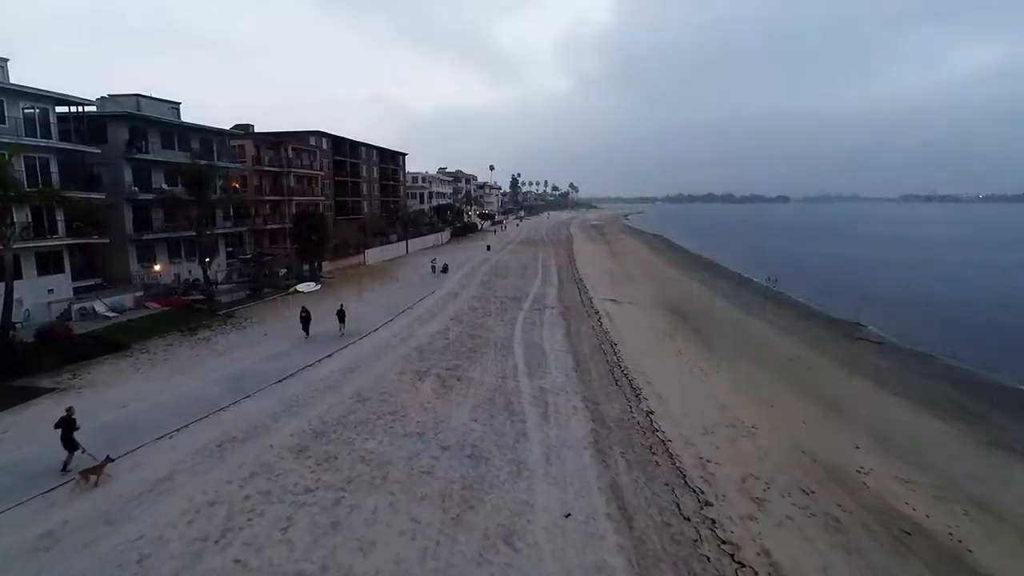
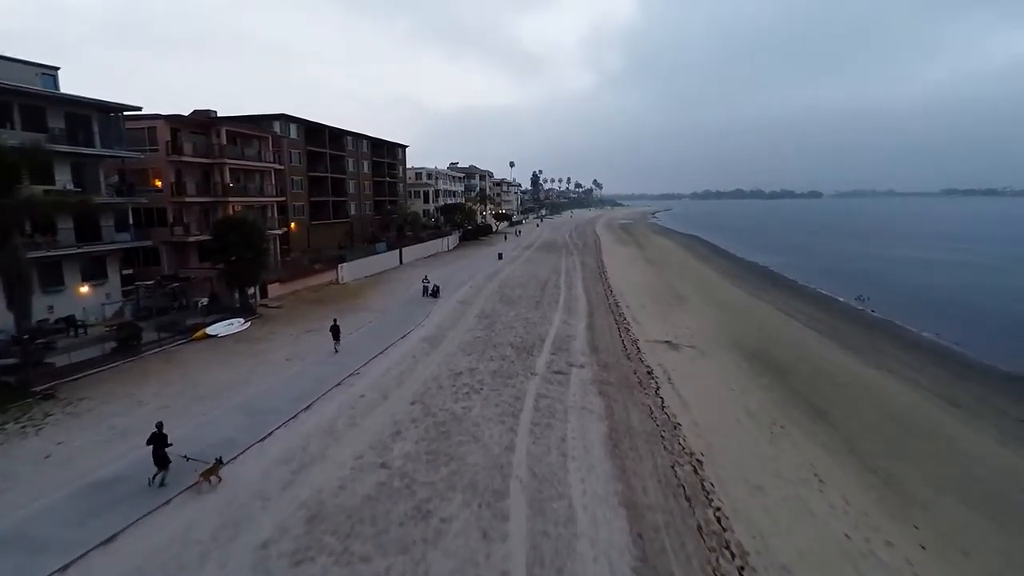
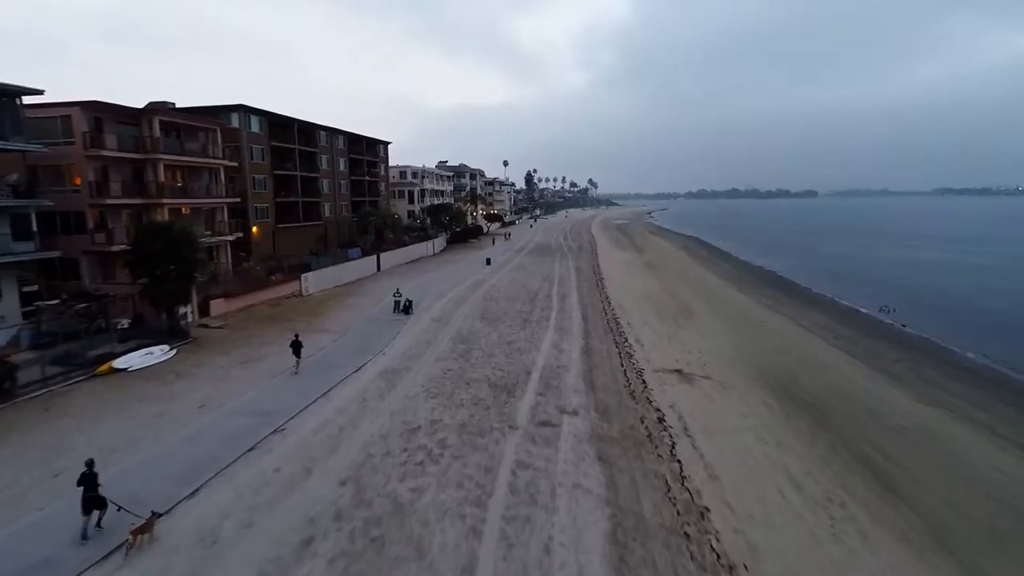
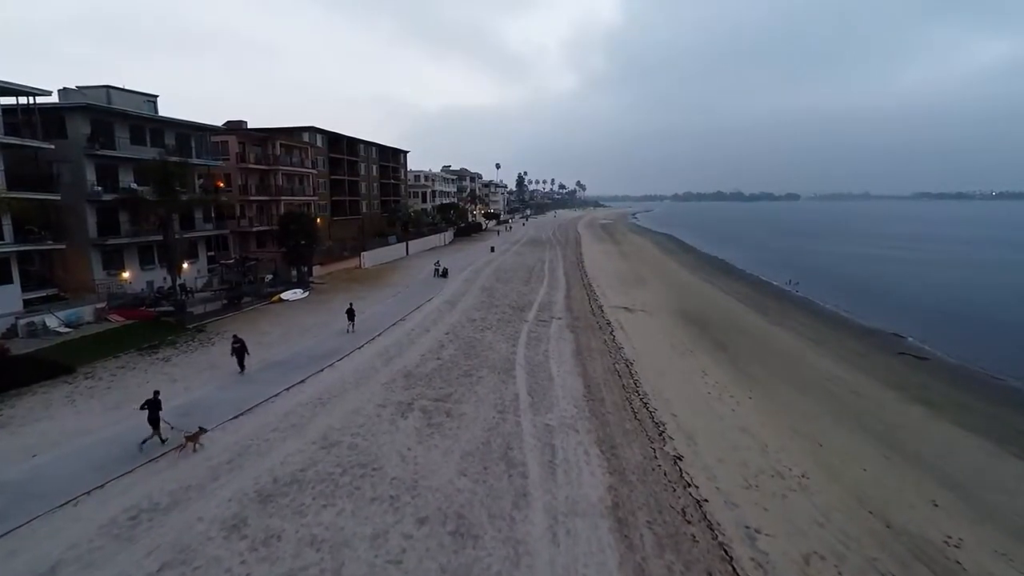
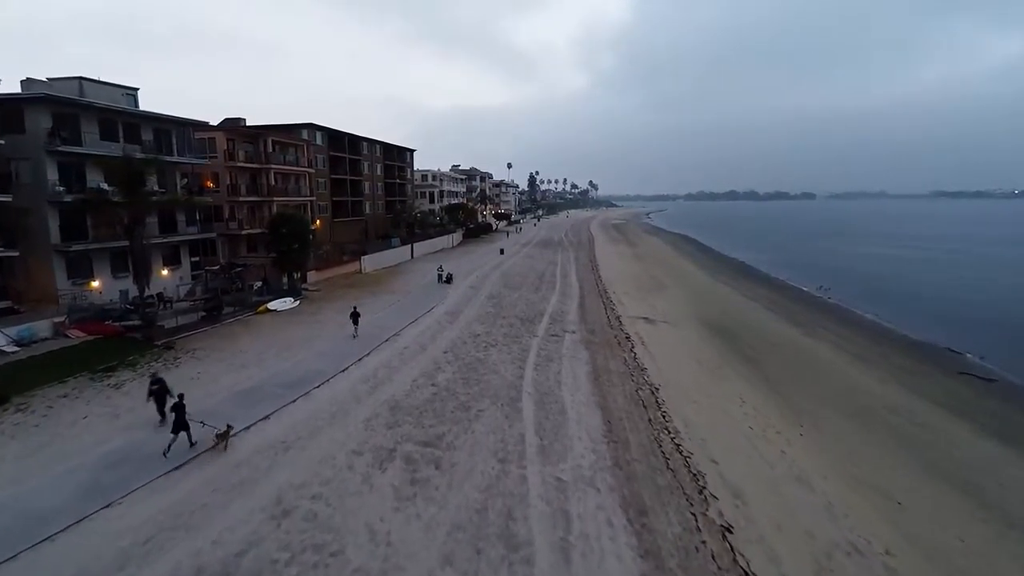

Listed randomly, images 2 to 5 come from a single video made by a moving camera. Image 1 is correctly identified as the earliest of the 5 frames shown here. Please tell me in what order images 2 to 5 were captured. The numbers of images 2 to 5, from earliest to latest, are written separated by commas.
4, 5, 2, 3
